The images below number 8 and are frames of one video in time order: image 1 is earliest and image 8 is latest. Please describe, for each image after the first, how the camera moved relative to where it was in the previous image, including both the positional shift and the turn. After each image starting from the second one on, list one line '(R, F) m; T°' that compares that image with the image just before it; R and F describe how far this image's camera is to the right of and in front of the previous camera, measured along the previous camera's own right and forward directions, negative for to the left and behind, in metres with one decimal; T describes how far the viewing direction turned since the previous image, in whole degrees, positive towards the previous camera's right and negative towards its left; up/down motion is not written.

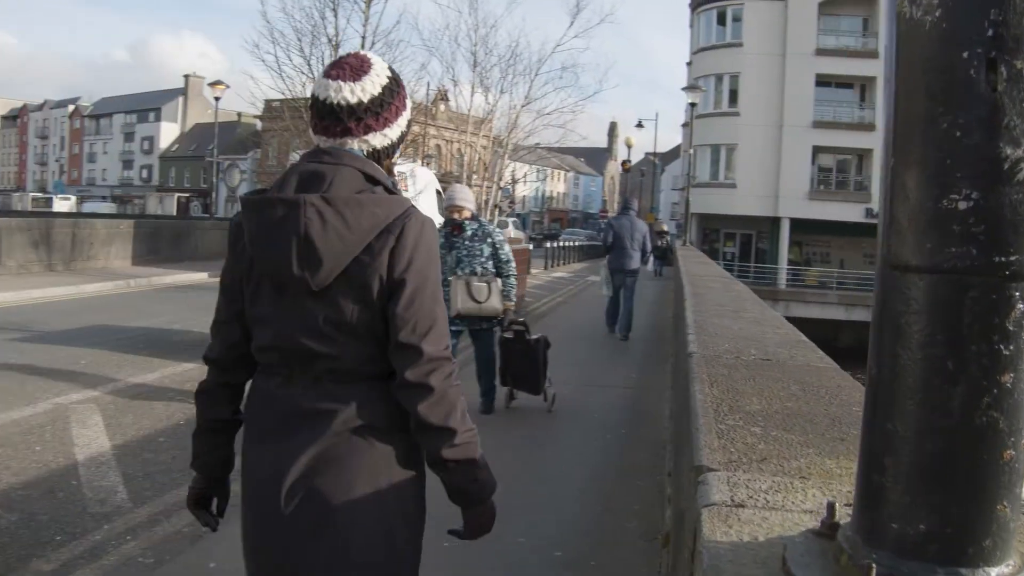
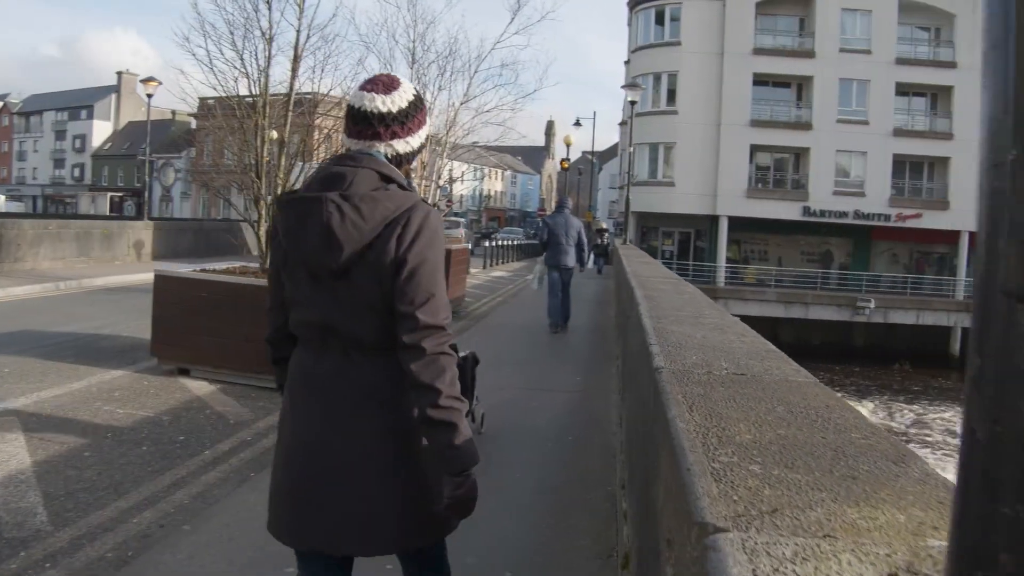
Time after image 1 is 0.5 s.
(0.0, +0.2) m; +4°
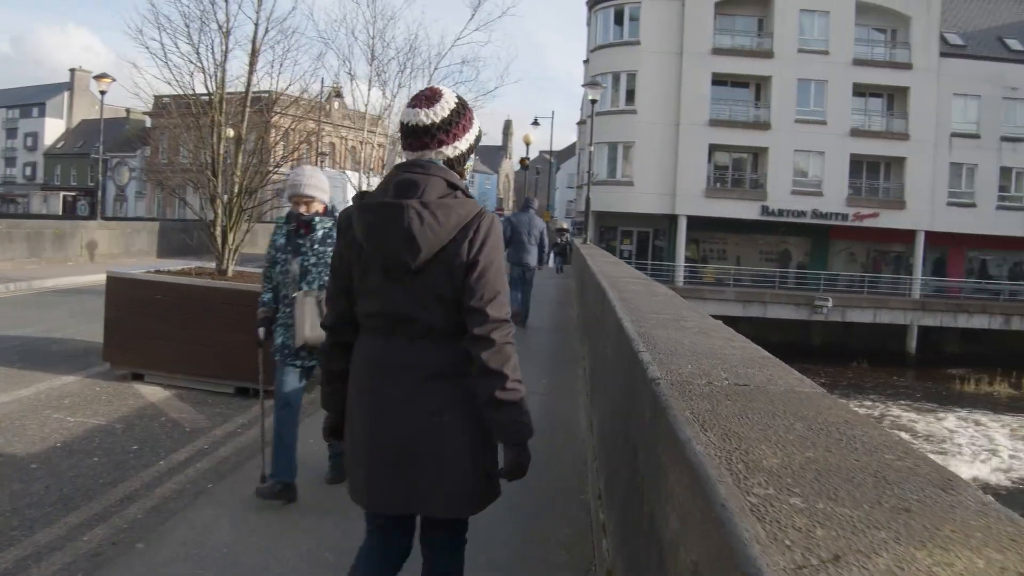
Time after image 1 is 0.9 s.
(-0.1, +0.2) m; +3°
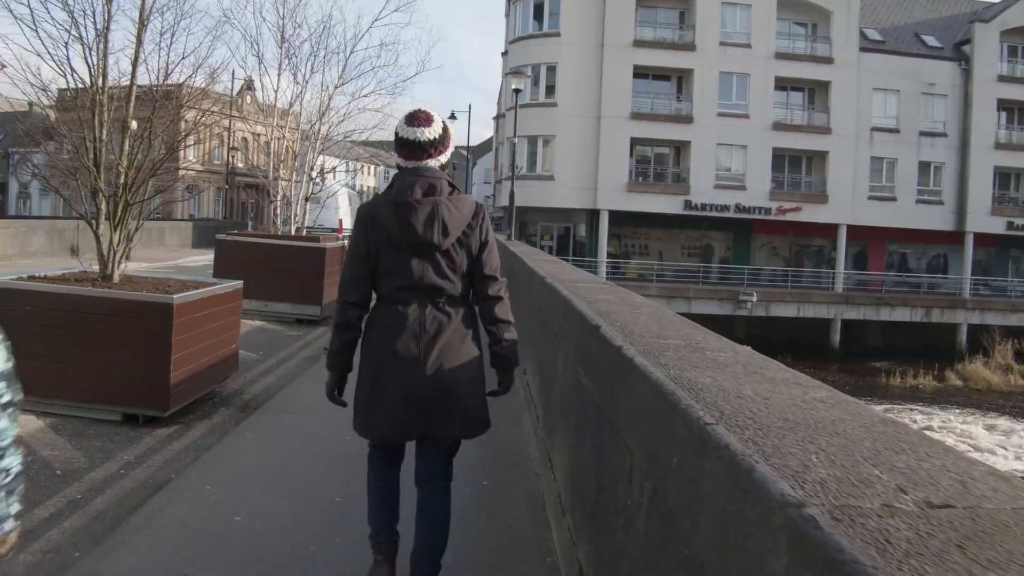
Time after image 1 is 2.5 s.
(-0.1, +0.9) m; +5°
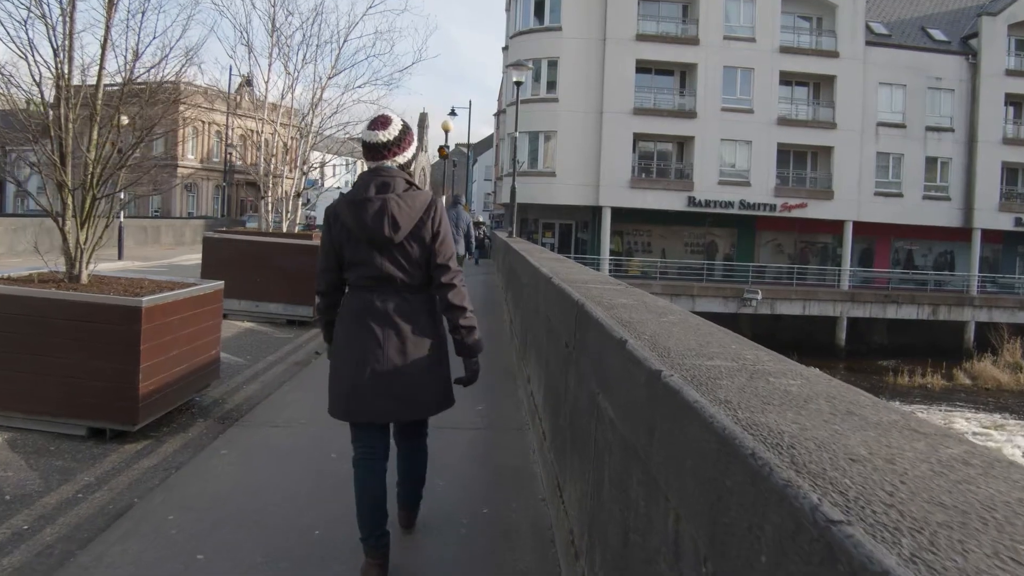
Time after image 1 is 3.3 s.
(0.0, +0.6) m; 0°
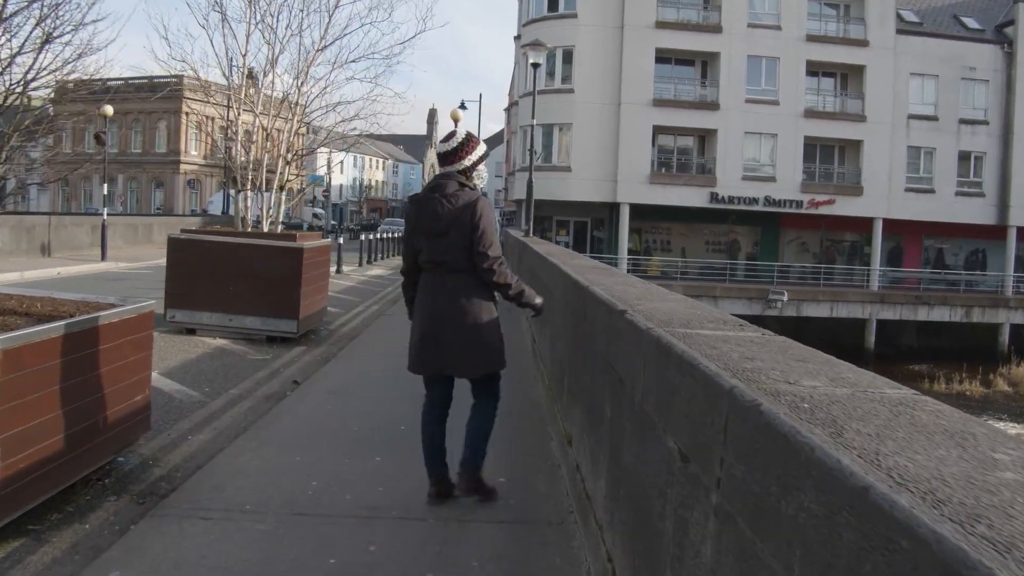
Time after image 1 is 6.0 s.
(-0.1, +1.8) m; -1°
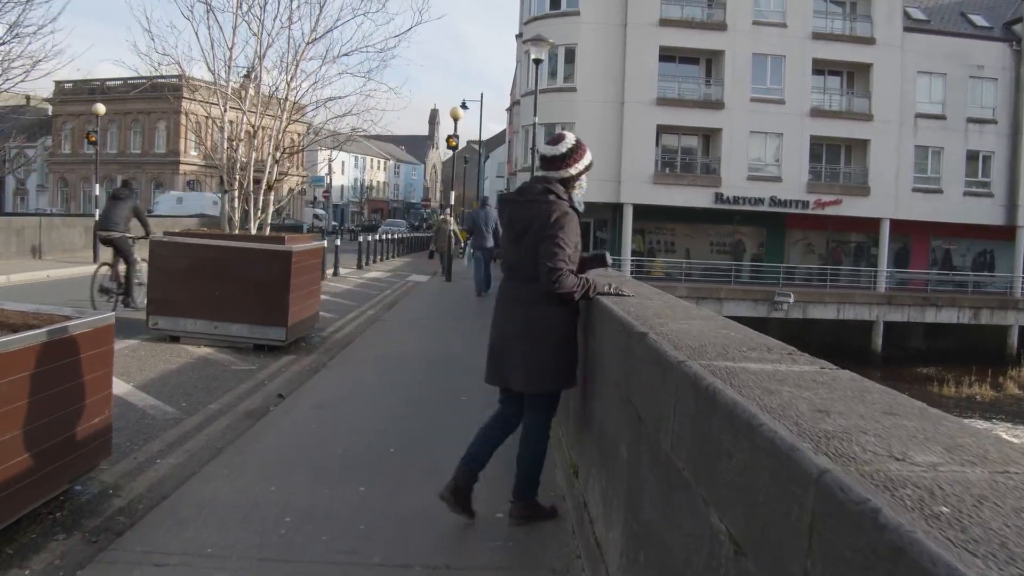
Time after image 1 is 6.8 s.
(0.0, +0.5) m; 0°
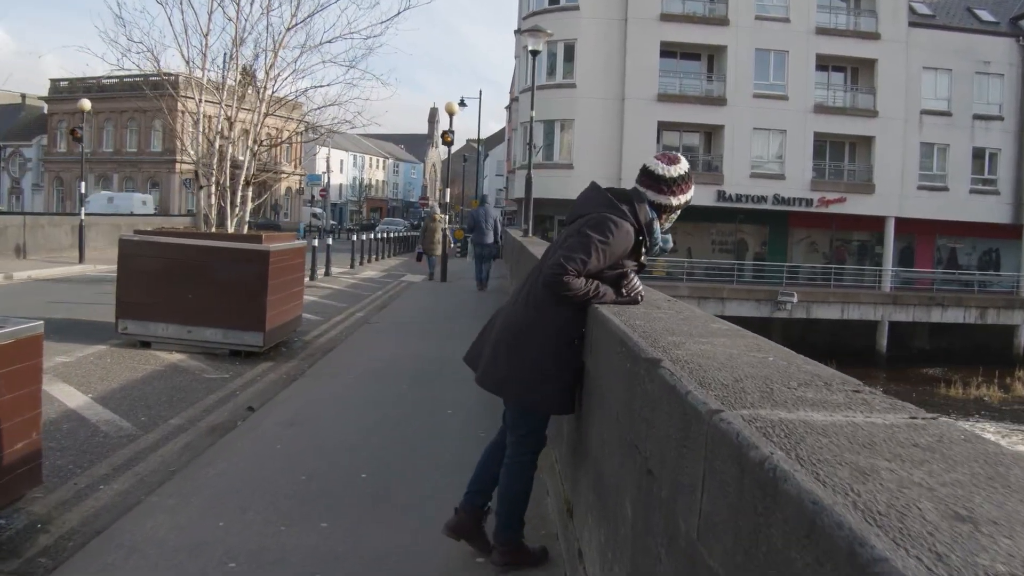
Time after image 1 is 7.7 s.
(+0.1, +0.6) m; 0°
